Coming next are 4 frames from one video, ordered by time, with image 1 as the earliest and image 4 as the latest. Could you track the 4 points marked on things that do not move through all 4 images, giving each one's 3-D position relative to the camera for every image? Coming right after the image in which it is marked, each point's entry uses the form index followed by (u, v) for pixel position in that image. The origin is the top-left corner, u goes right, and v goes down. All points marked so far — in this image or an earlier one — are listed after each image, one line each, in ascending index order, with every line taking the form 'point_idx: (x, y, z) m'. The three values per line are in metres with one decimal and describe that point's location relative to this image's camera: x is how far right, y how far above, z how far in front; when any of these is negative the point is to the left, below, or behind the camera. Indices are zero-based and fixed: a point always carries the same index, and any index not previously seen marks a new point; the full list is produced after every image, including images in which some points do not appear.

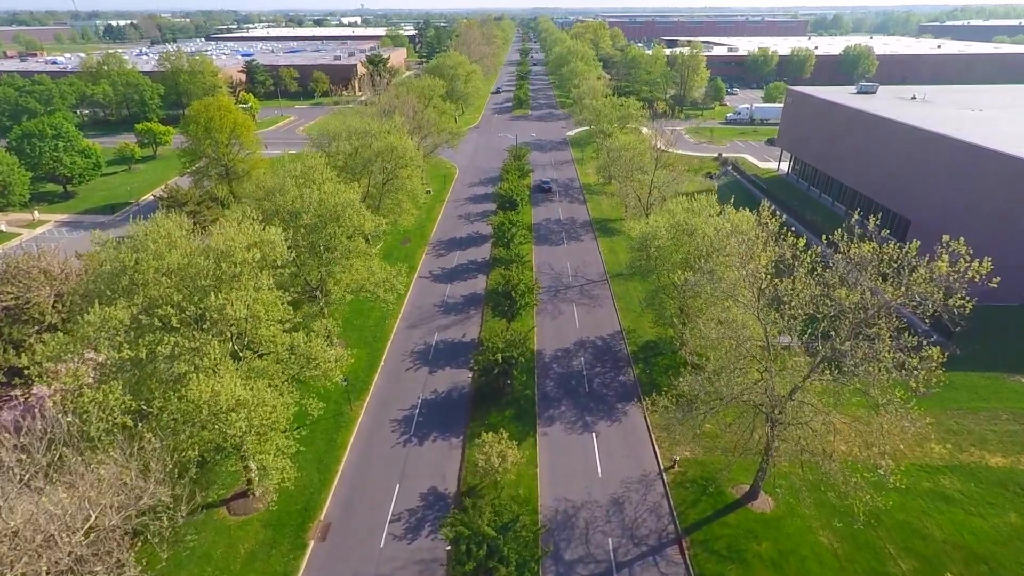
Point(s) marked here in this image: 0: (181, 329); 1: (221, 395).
0: (-10.1, -1.3, +18.5) m
1: (-8.3, -3.0, +17.4) m
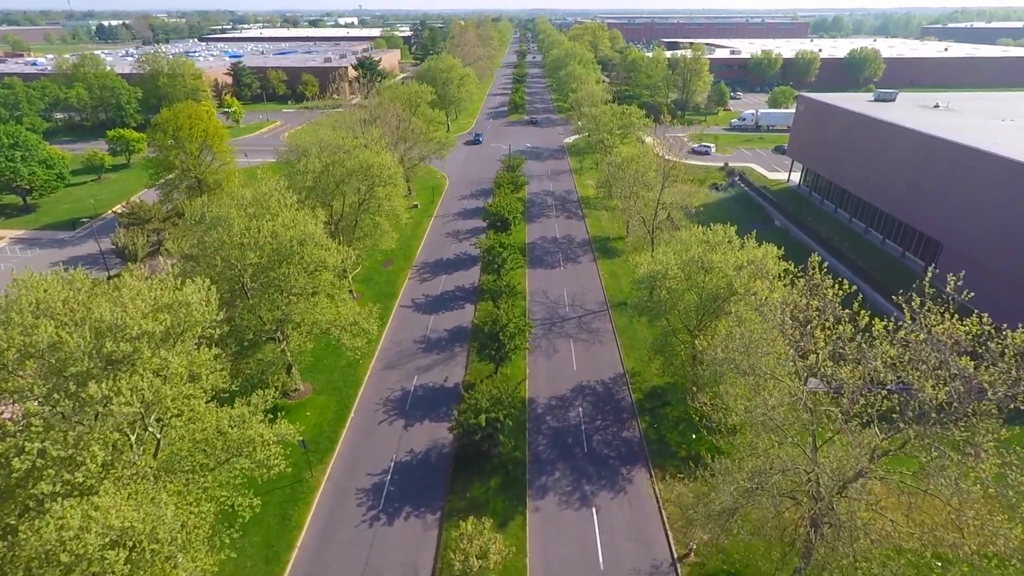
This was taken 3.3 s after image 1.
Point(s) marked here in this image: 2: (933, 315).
0: (-10.6, -3.3, +14.1) m
1: (-8.8, -5.0, +13.0) m
2: (+10.7, -0.7, +15.7) m
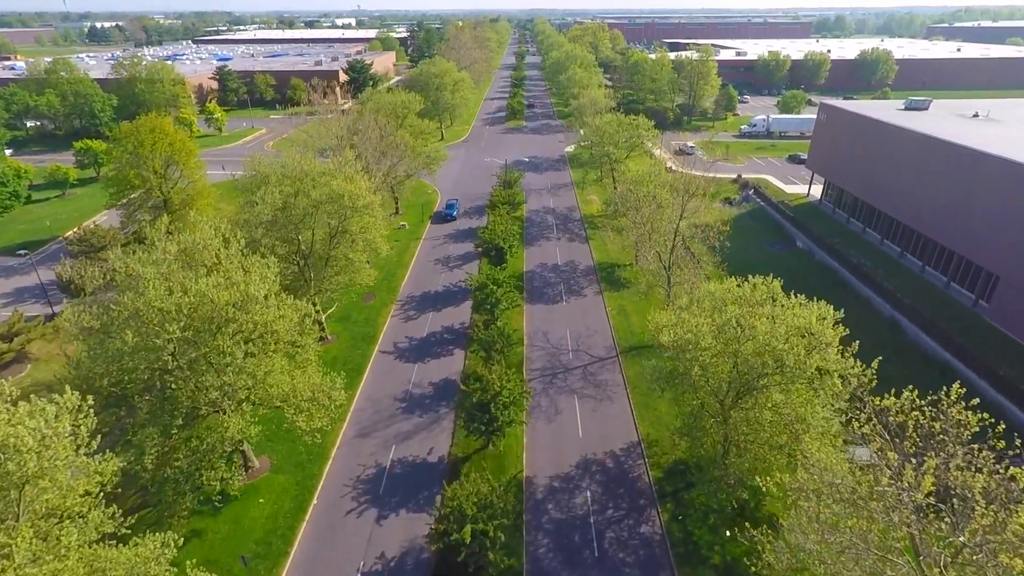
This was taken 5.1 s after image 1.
0: (-10.8, -5.8, +8.8) m
1: (-9.1, -7.6, +7.7) m
2: (+10.5, -3.2, +10.4) m
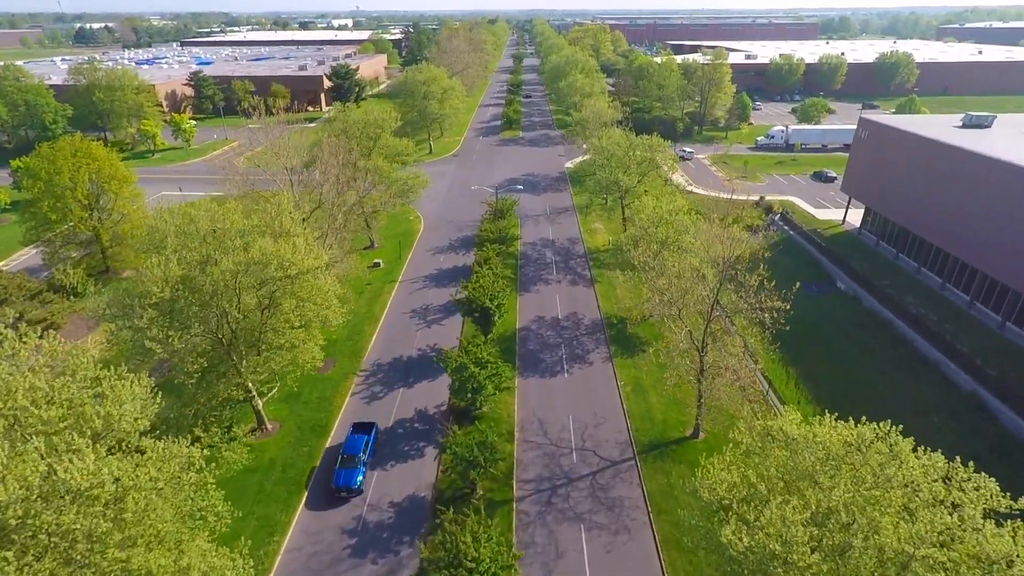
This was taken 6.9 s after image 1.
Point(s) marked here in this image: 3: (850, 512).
0: (-11.4, -9.5, +0.7) m
1: (-9.6, -11.3, -0.4) m
2: (+9.9, -6.8, +2.4) m
3: (+7.3, -4.8, +13.9) m
